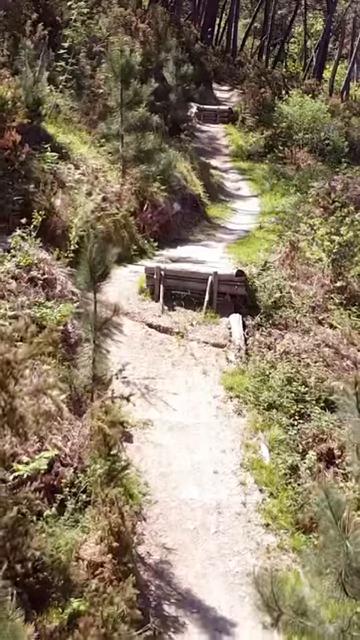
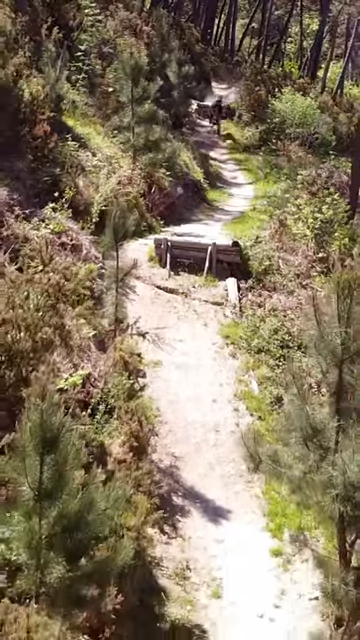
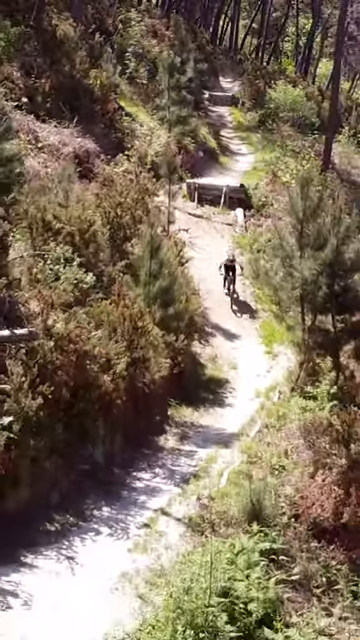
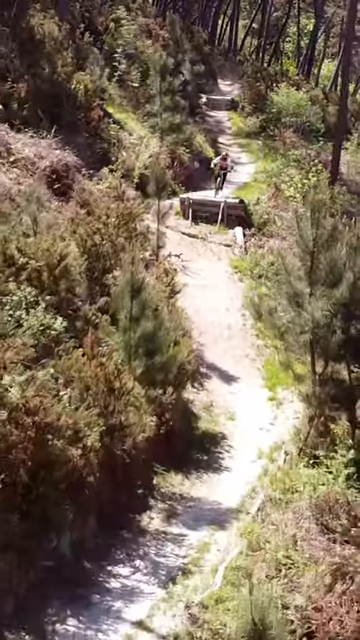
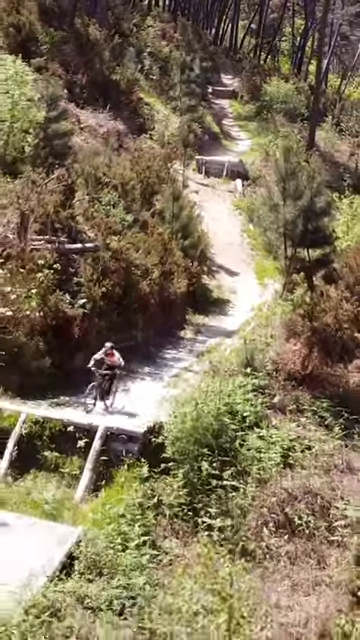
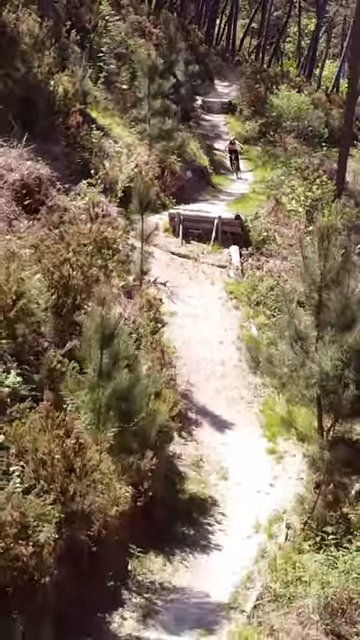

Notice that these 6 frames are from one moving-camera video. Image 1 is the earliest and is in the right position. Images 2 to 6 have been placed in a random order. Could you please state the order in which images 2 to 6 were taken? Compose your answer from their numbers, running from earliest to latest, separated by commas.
2, 6, 4, 3, 5
